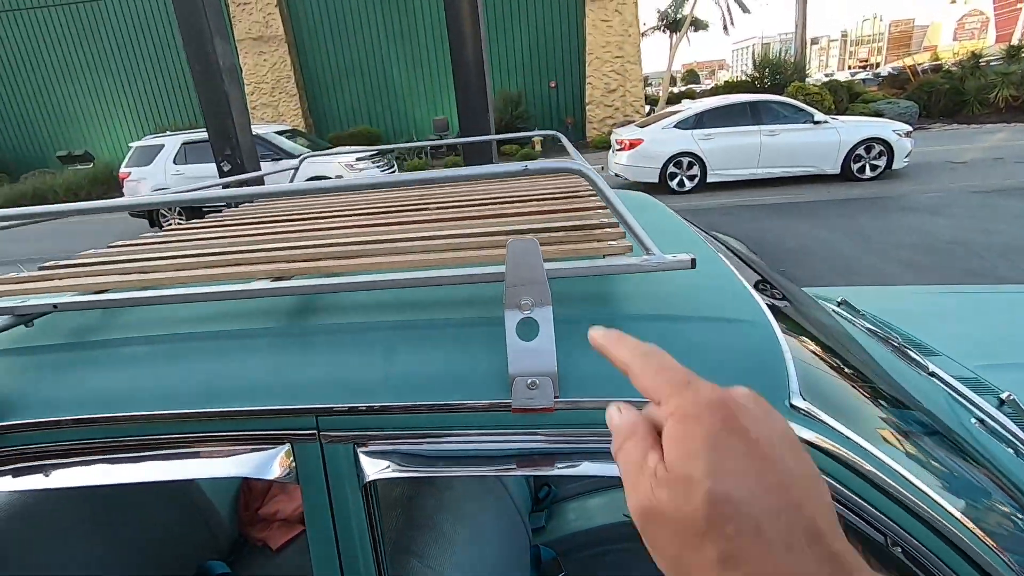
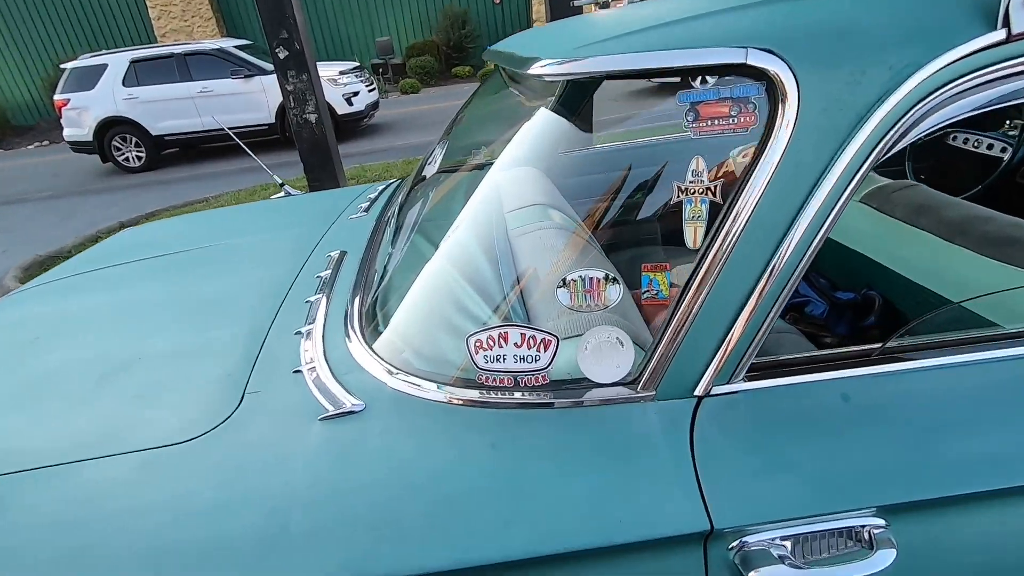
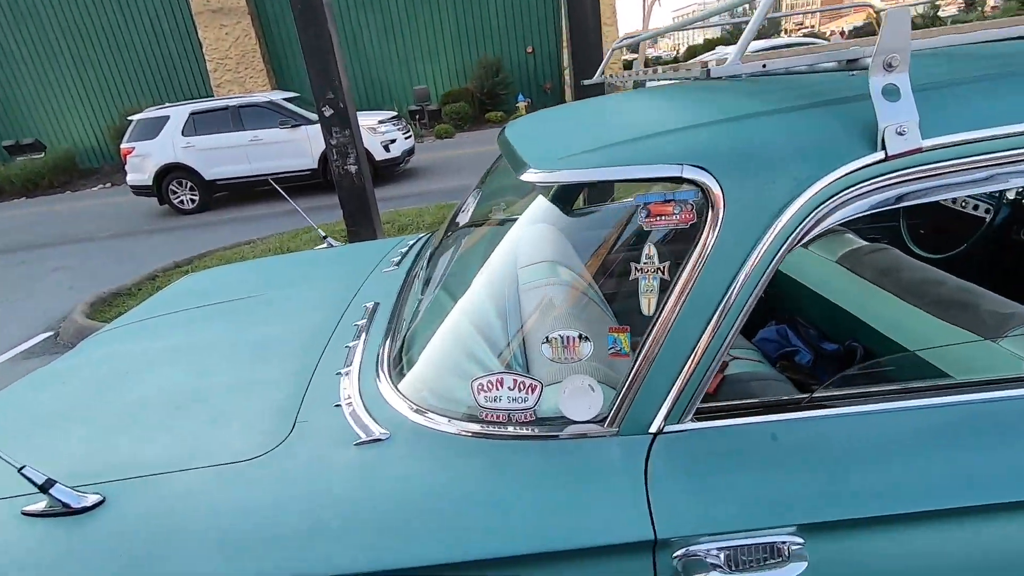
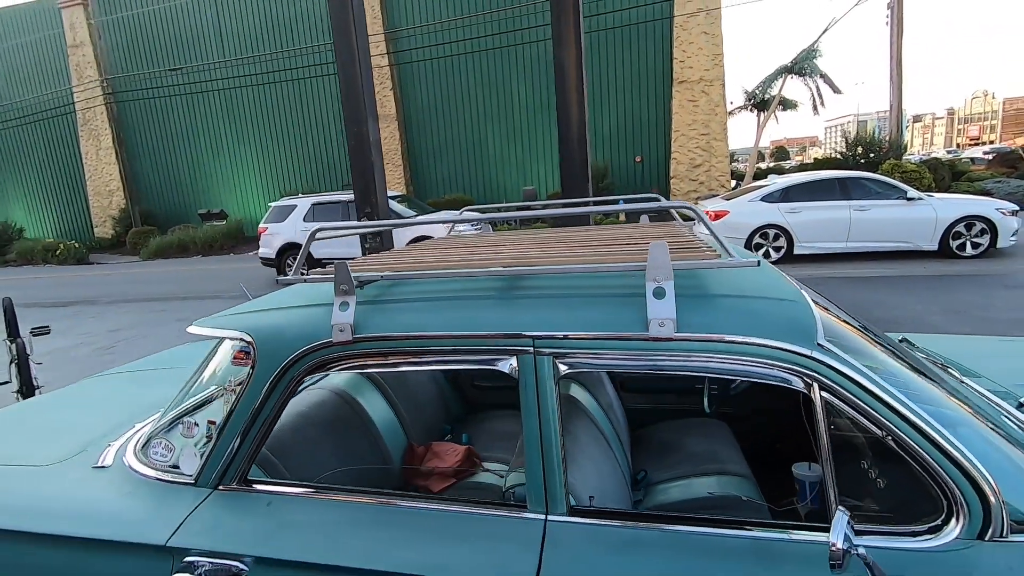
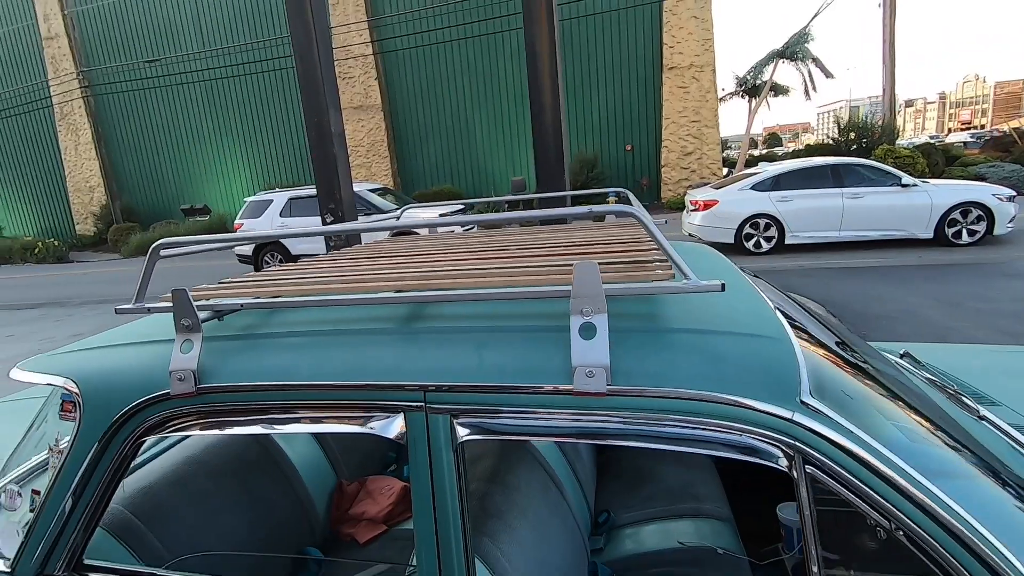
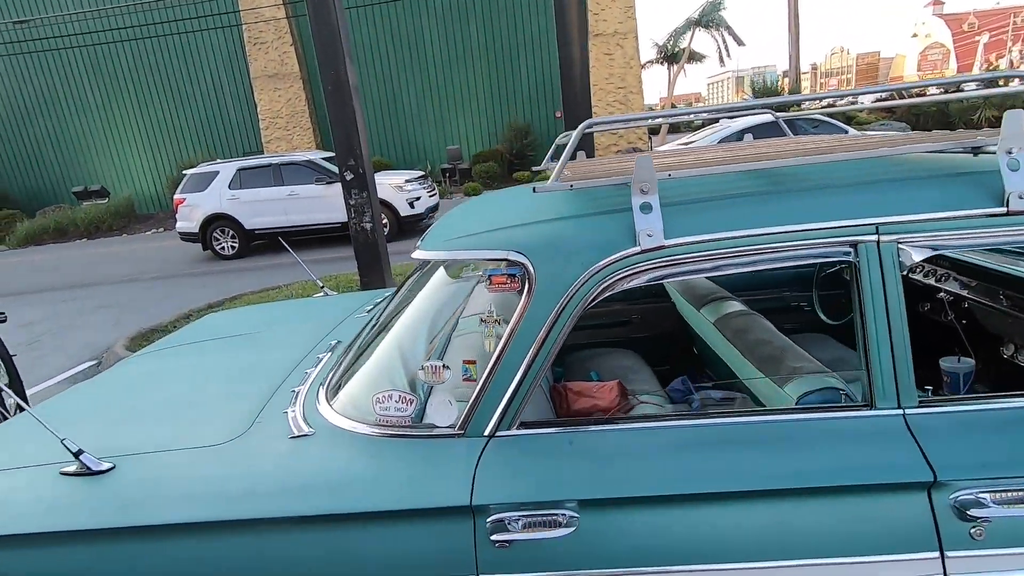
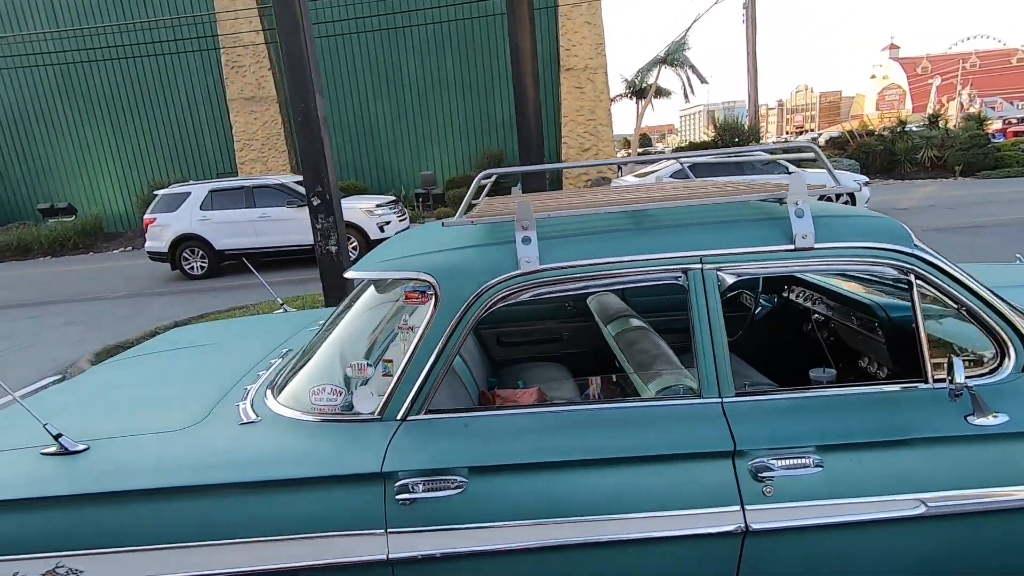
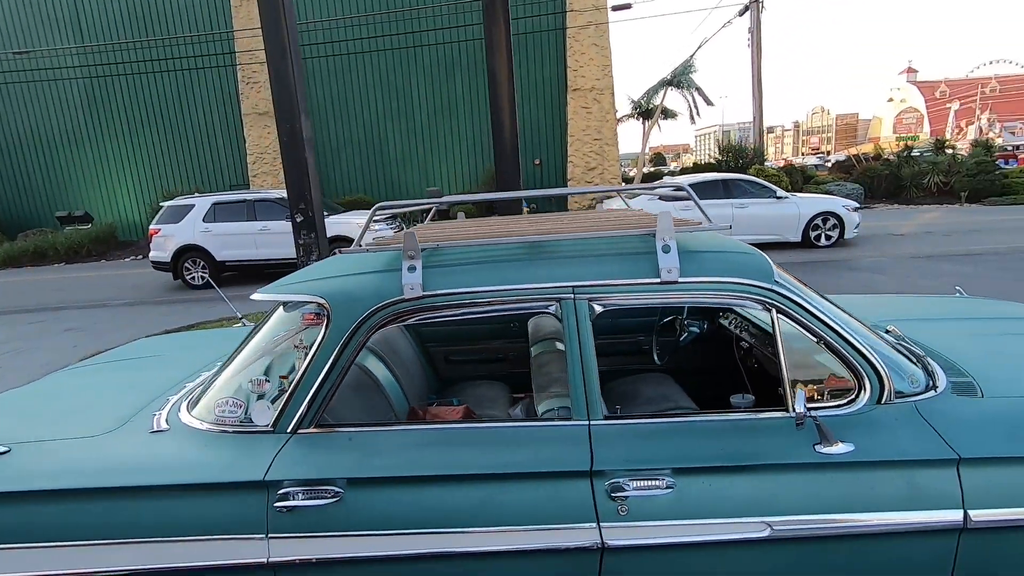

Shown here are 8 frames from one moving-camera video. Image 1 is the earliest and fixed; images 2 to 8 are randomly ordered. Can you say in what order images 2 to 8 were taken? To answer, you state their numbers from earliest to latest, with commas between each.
5, 4, 8, 7, 6, 3, 2
